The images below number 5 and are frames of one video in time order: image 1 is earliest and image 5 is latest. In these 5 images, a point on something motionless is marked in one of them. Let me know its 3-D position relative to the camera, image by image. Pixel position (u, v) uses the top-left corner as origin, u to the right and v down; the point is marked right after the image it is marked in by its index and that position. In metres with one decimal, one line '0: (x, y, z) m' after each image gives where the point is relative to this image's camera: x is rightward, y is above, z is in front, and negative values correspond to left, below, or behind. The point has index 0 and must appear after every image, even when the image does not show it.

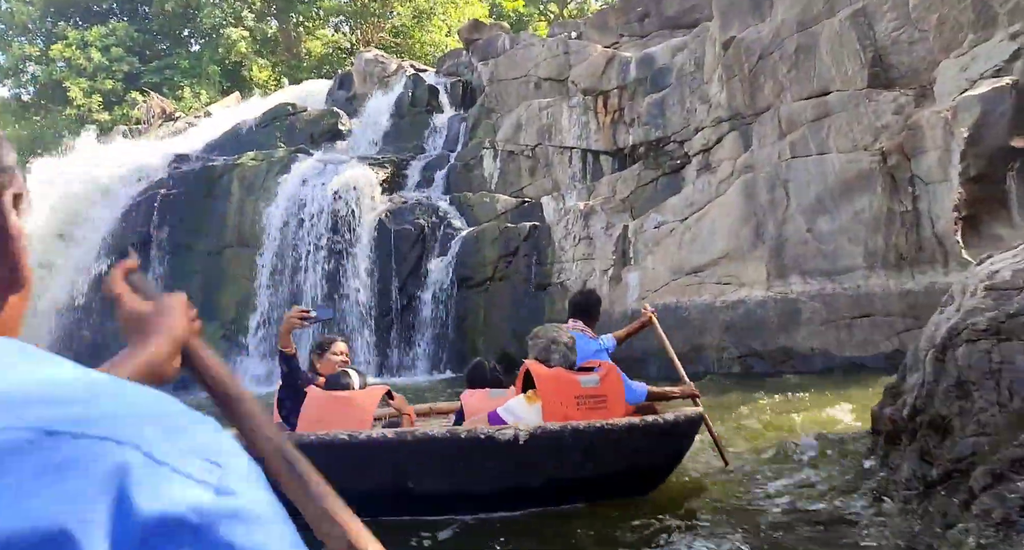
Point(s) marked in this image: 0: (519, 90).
0: (+0.2, +3.9, +15.3) m
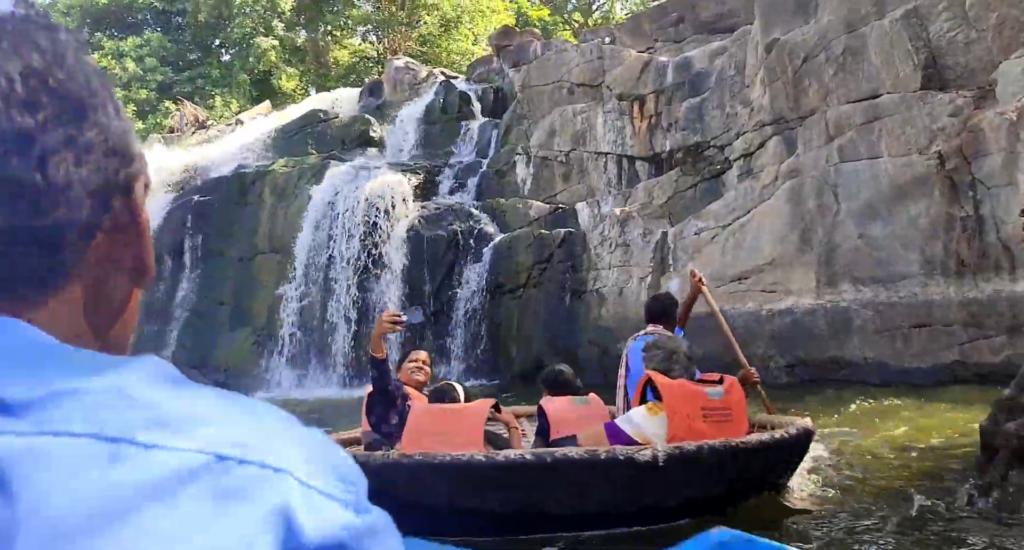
0: (+0.8, +3.7, +15.2) m
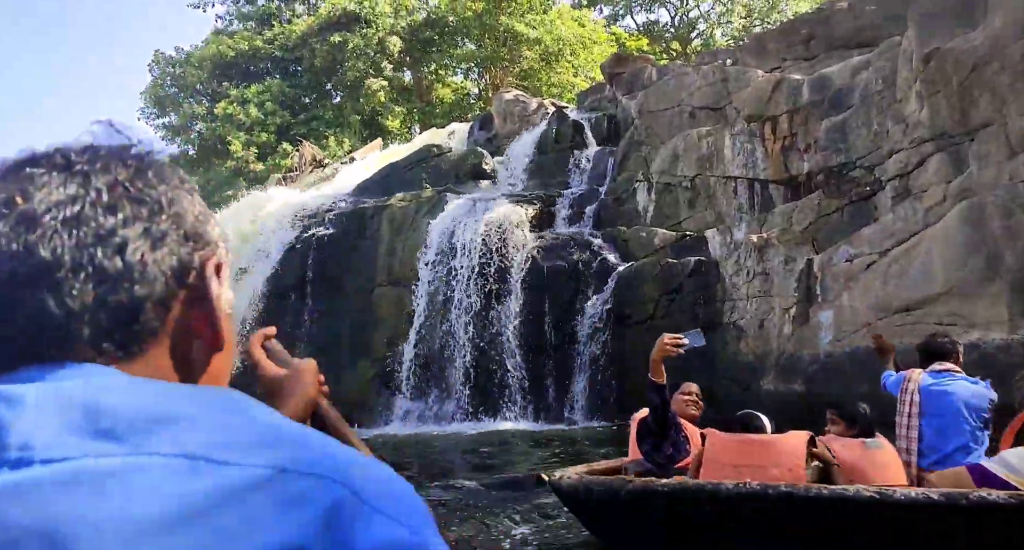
0: (+3.2, +3.1, +14.7) m
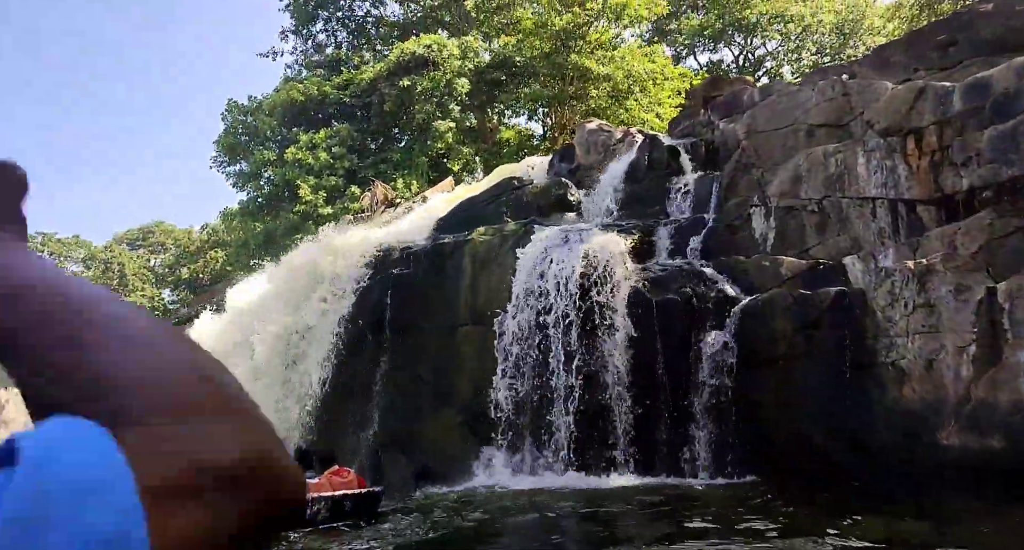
0: (+5.0, +2.5, +13.4) m
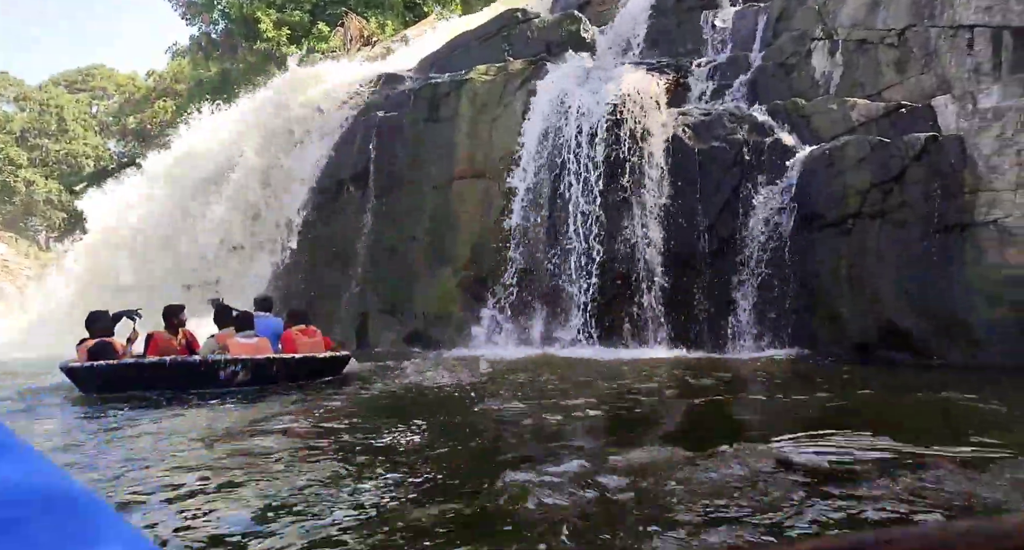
0: (+5.3, +4.8, +11.3) m
